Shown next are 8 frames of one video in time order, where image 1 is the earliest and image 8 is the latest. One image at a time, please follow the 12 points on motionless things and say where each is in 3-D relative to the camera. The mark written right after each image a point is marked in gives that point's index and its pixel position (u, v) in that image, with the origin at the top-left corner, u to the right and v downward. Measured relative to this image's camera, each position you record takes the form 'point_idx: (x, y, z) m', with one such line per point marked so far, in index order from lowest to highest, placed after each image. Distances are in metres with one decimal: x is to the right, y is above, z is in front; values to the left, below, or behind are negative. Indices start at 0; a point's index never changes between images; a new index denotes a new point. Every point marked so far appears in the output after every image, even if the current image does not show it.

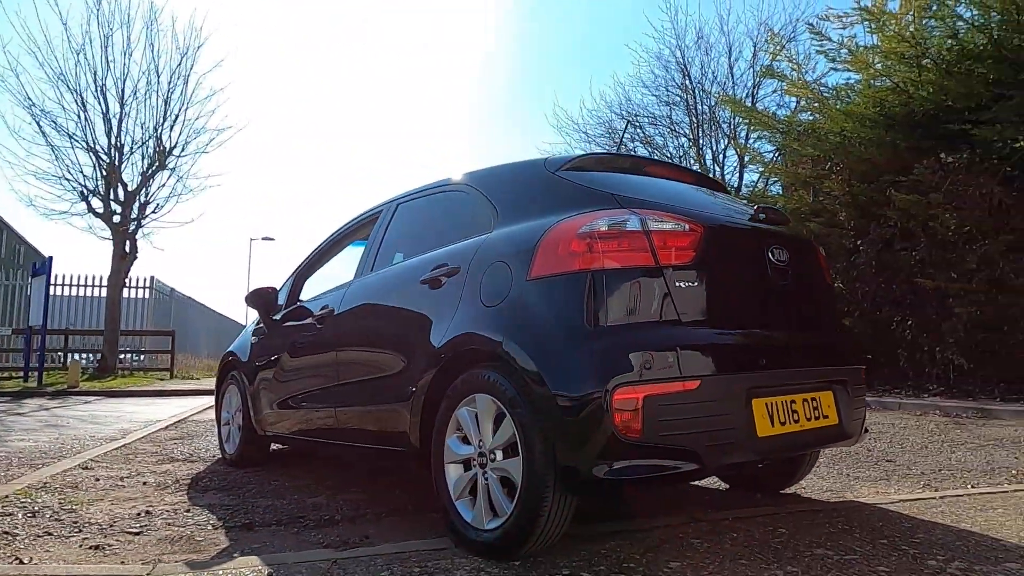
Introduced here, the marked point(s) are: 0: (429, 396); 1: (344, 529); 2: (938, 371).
0: (-0.4, -0.5, +3.2) m
1: (-0.9, -1.2, +3.4) m
2: (+5.6, -1.1, +8.8) m
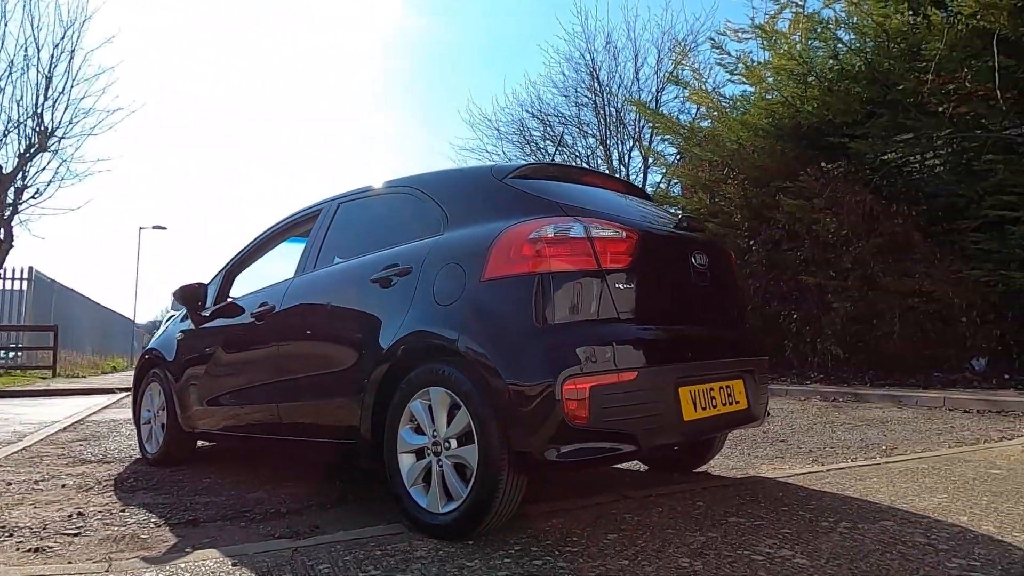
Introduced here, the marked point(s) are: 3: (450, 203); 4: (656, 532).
0: (-0.7, -0.5, +3.3) m
1: (-1.1, -1.2, +3.4) m
2: (+4.5, -1.1, +9.7) m
3: (-0.3, +0.5, +3.4) m
4: (+0.7, -1.1, +3.0) m
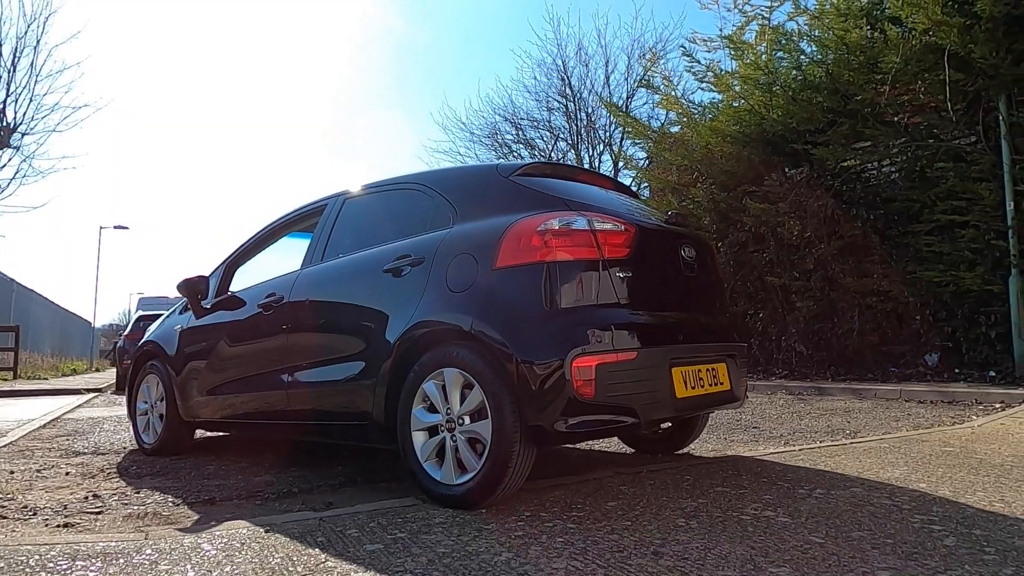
0: (-0.6, -0.5, +3.5) m
1: (-1.1, -1.2, +3.6) m
2: (+4.2, -1.1, +10.2) m
3: (-0.3, +0.5, +3.7) m
4: (+0.7, -1.0, +3.3) m
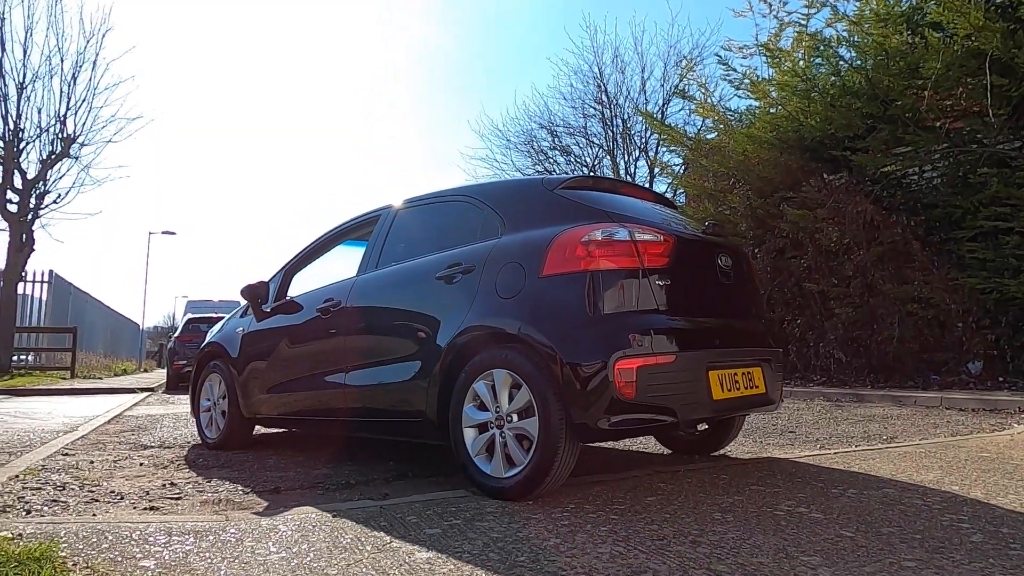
0: (-0.4, -0.5, +3.8) m
1: (-0.9, -1.2, +3.9) m
2: (+4.8, -1.2, +10.2) m
3: (-0.1, +0.5, +3.9) m
4: (+0.9, -1.1, +3.4) m
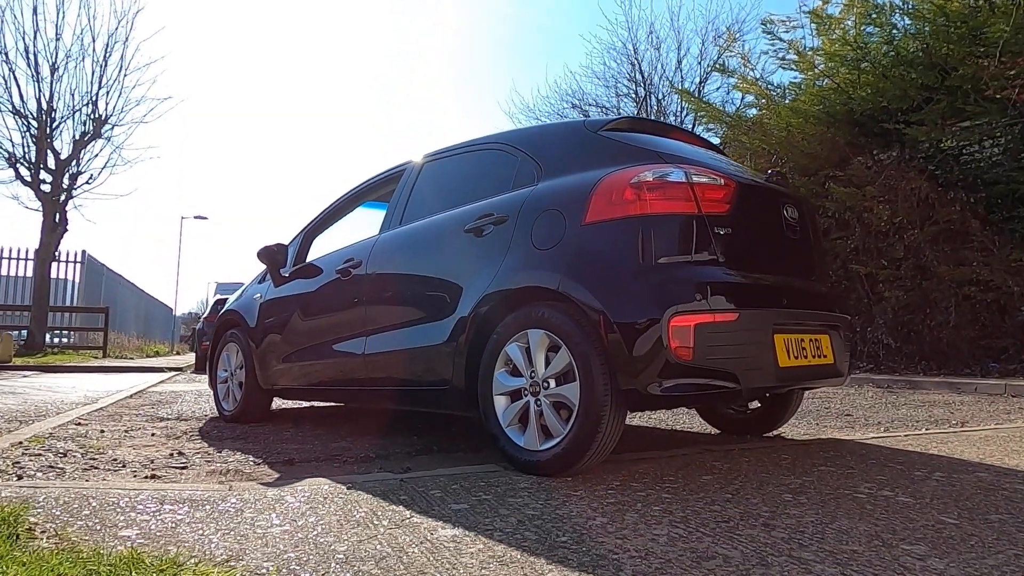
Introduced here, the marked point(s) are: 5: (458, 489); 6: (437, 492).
0: (-0.2, -0.3, +3.4) m
1: (-0.7, -0.9, +3.6) m
2: (+5.2, -0.9, +9.6) m
3: (+0.1, +0.7, +3.5) m
4: (+1.1, -0.9, +3.0) m
5: (-0.2, -0.8, +2.8) m
6: (-0.3, -0.8, +2.7) m
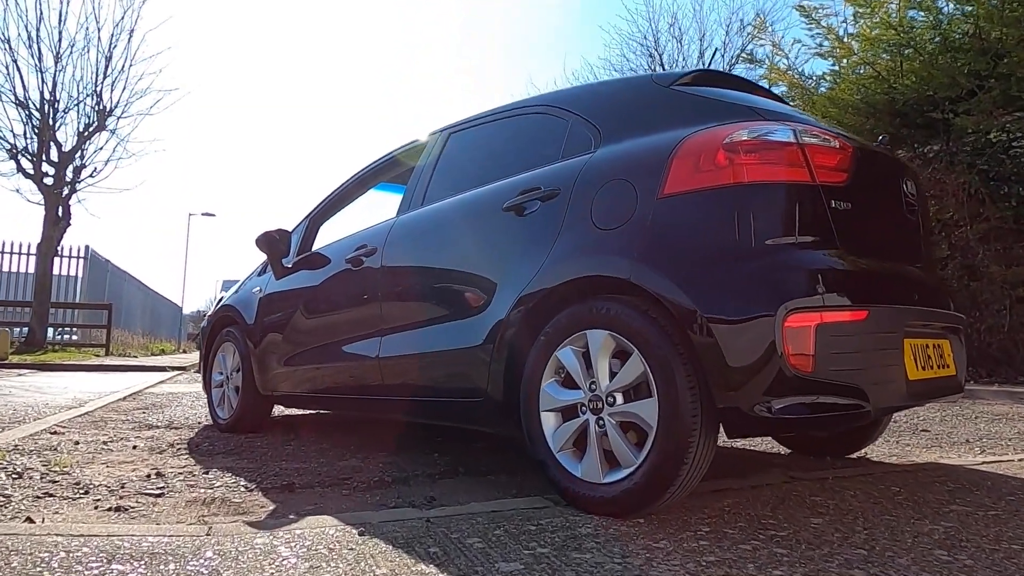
0: (0.0, -0.2, +2.8) m
1: (-0.5, -0.9, +2.9) m
2: (+5.5, -0.9, +8.9) m
3: (+0.4, +0.8, +2.9) m
4: (+1.3, -0.8, +2.4) m
5: (0.0, -0.8, +2.1) m
6: (-0.1, -0.8, +2.1) m
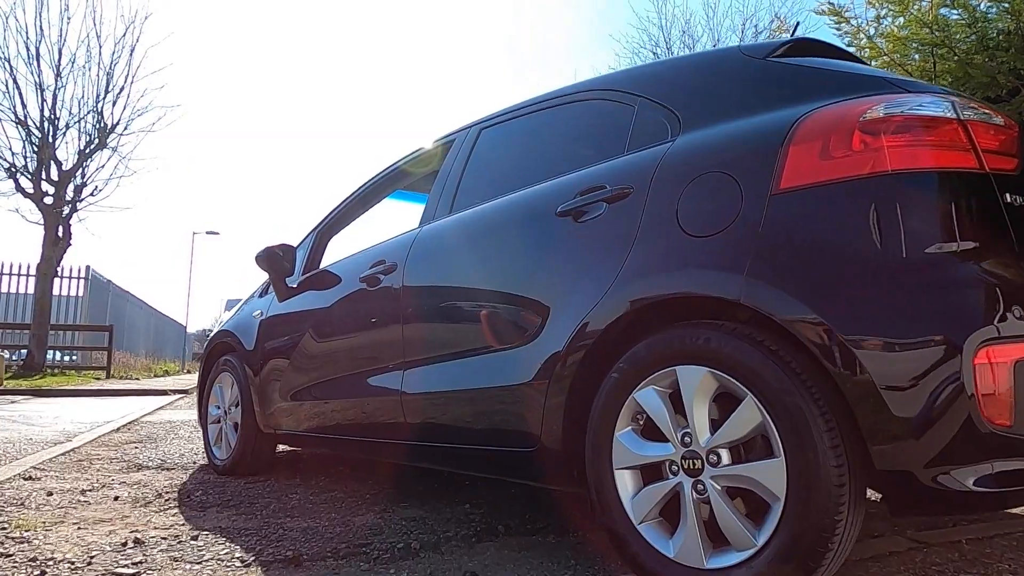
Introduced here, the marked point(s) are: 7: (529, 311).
0: (+0.2, -0.3, +2.2) m
1: (-0.3, -1.0, +2.4) m
2: (+5.7, -1.0, +8.3) m
3: (+0.5, +0.7, +2.3) m
4: (+1.5, -0.9, +1.8) m
5: (+0.2, -0.9, +1.6) m
6: (+0.1, -0.9, +1.5) m
7: (+0.1, -0.1, +2.3) m
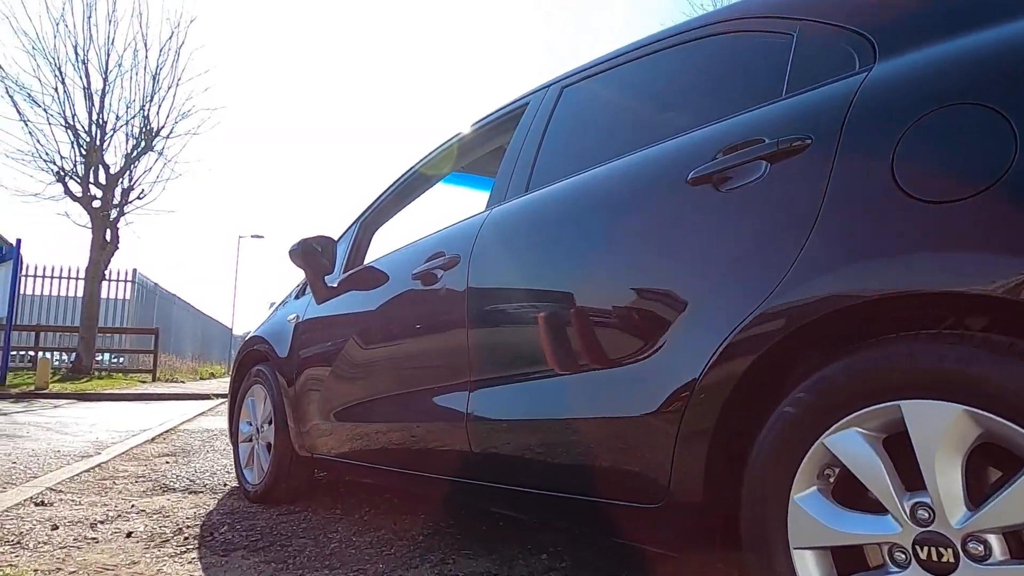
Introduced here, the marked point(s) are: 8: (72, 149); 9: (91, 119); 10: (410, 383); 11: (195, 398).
0: (+0.5, -0.3, +1.6) m
1: (0.0, -1.0, +1.8) m
2: (+6.4, -1.0, +7.3) m
3: (+0.8, +0.7, +1.7) m
4: (+1.7, -0.9, +1.1) m
5: (+0.4, -0.8, +0.9) m
6: (+0.3, -0.8, +0.9) m
7: (+0.4, -0.1, +1.7) m
8: (-11.1, +3.5, +16.7) m
9: (-10.8, +4.3, +17.0) m
10: (-0.4, -0.4, +2.6) m
11: (-6.6, -2.3, +13.8) m
